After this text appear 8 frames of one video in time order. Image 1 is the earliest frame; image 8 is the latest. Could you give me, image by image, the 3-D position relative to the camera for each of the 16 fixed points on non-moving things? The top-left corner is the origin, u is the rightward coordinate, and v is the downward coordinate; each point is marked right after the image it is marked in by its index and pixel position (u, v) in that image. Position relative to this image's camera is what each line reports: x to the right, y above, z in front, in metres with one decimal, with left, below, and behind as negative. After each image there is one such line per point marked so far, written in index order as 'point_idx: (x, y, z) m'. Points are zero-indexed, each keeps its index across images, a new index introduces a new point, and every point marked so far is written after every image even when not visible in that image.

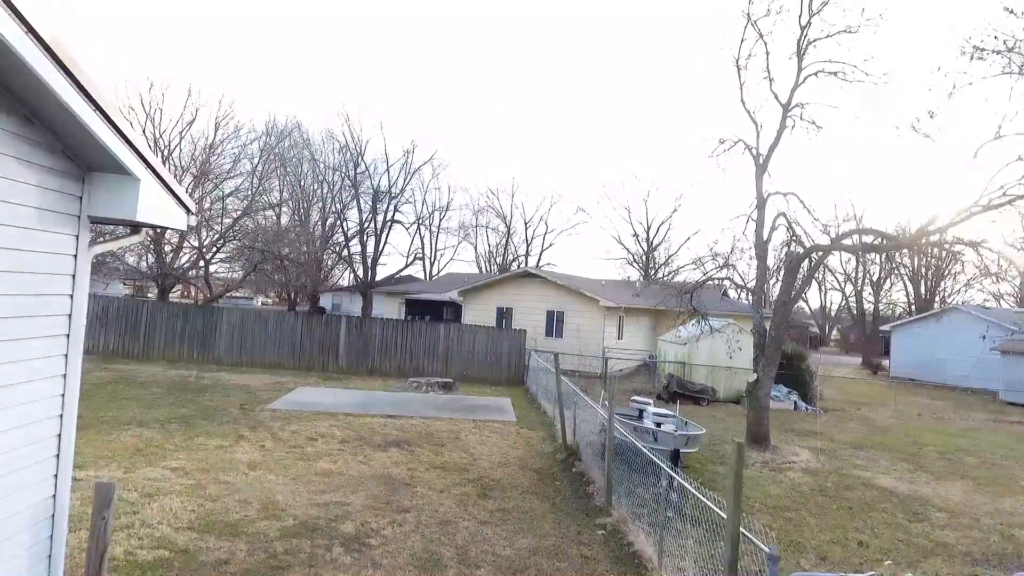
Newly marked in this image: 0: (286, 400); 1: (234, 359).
0: (-3.8, -1.9, +10.5) m
1: (-6.4, -1.6, +14.5) m
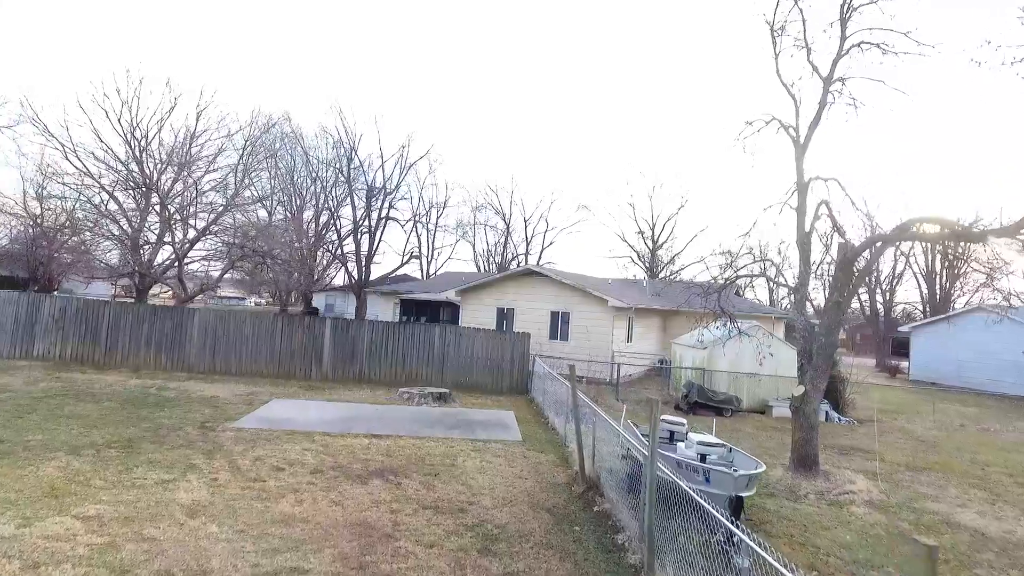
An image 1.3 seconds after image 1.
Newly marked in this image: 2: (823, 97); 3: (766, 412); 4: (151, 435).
0: (-3.8, -1.9, +9.1) m
1: (-6.4, -1.6, +13.1) m
2: (+5.1, +3.2, +10.4) m
3: (+5.4, -2.7, +13.3) m
4: (-4.5, -1.8, +7.8) m
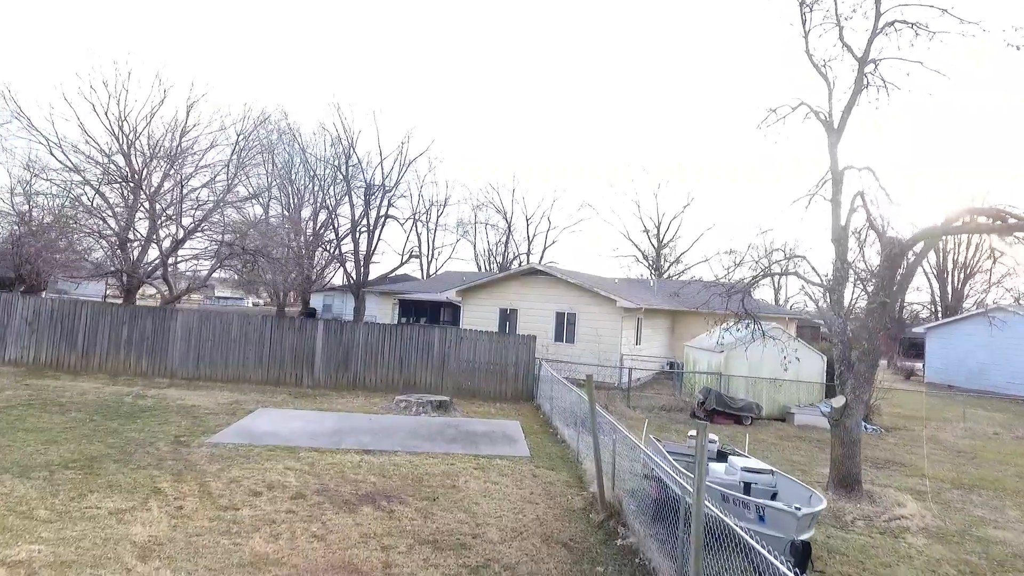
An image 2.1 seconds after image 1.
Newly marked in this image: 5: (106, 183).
0: (-3.7, -1.9, +8.3) m
1: (-6.3, -1.6, +12.2) m
2: (+5.2, +3.2, +9.5) m
3: (+5.5, -2.6, +12.5) m
4: (-4.4, -1.8, +7.0) m
5: (-12.7, +3.3, +19.5) m
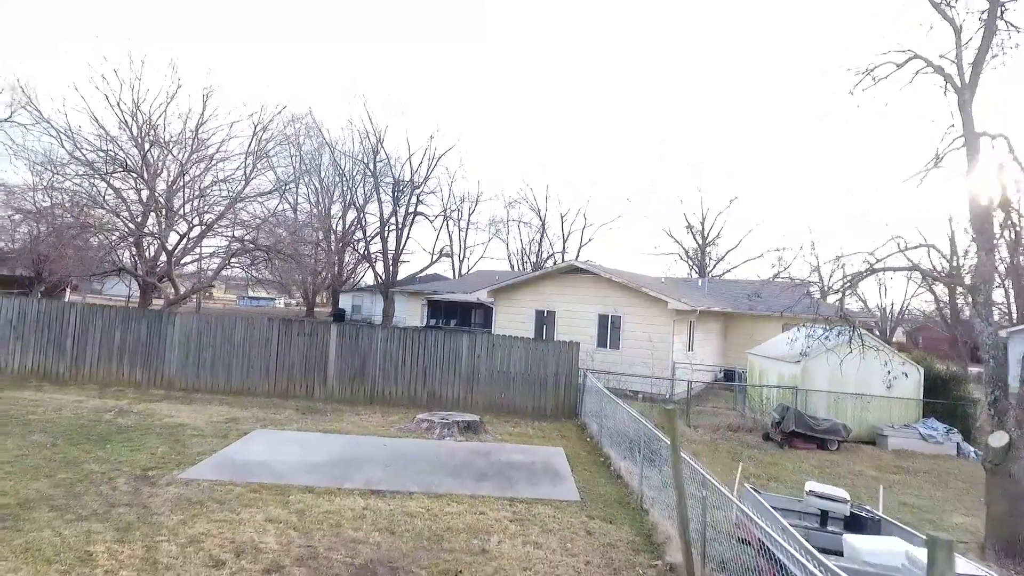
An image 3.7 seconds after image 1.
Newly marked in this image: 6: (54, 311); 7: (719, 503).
0: (-3.2, -1.9, +6.8) m
1: (-5.6, -1.6, +10.9) m
2: (+5.8, +3.2, +7.6) m
3: (+6.1, -2.6, +10.5) m
4: (-4.0, -1.8, +5.6) m
5: (-11.6, +3.3, +18.5) m
6: (-8.0, -0.4, +10.9) m
7: (+1.5, -1.5, +4.4) m
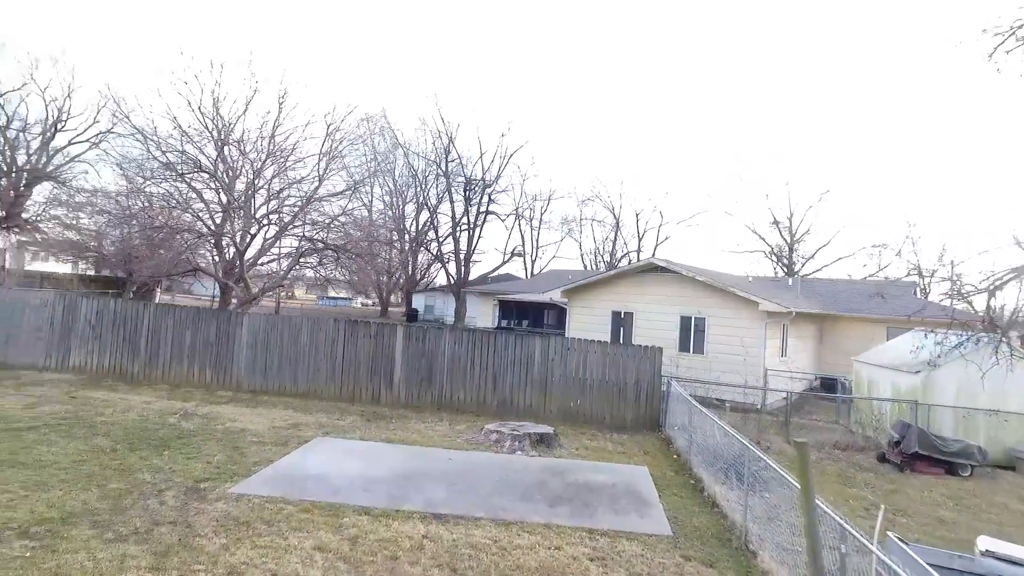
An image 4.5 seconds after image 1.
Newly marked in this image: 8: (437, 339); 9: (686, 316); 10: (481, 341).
0: (-2.4, -1.9, +6.4) m
1: (-4.4, -1.6, +10.7) m
2: (+6.6, +3.2, +6.1) m
3: (+7.3, -2.6, +9.0) m
4: (-3.4, -1.8, +5.2) m
5: (-9.4, +3.3, +18.9) m
6: (-6.7, -0.4, +11.0) m
7: (+1.9, -1.5, +3.4) m
8: (-1.2, -0.9, +10.5) m
9: (+4.0, -0.6, +14.4) m
10: (-0.5, -0.9, +10.3) m
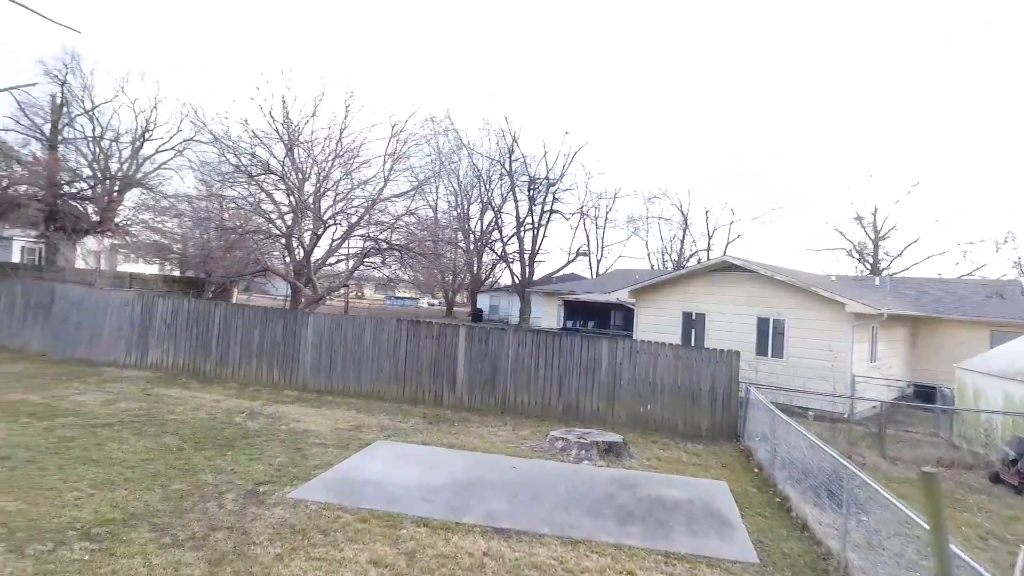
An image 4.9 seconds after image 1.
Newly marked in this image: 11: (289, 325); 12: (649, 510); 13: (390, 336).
0: (-1.8, -1.9, +6.2) m
1: (-3.2, -1.6, +10.7) m
2: (+7.1, +3.2, +5.0) m
3: (+8.2, -2.6, +7.8) m
4: (-2.8, -1.8, +5.1) m
5: (-7.5, +3.3, +19.4) m
6: (-5.6, -0.4, +11.2) m
7: (+2.2, -1.5, +2.8) m
8: (-0.2, -0.9, +10.2) m
9: (+5.4, -0.6, +13.5) m
10: (+0.5, -0.9, +10.0) m
11: (-3.9, -0.6, +10.9) m
12: (+1.3, -2.0, +5.8) m
13: (-2.0, -0.8, +10.5) m
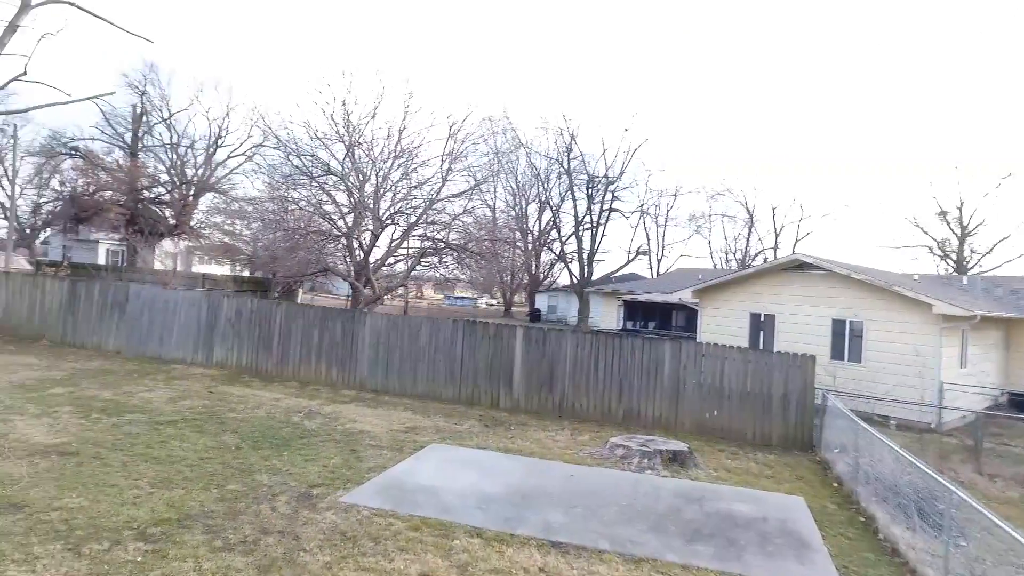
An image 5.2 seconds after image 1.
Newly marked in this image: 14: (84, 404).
0: (-1.2, -1.9, +6.1) m
1: (-2.3, -1.6, +10.7) m
2: (+7.5, +3.2, +4.1) m
3: (+8.8, -2.6, +6.7) m
4: (-2.4, -1.8, +5.1) m
5: (-5.7, +3.3, +19.7) m
6: (-4.5, -0.4, +11.4) m
7: (+2.5, -1.5, +2.3) m
8: (+0.7, -0.8, +9.9) m
9: (+6.6, -0.6, +12.7) m
10: (+1.4, -0.9, +9.6) m
11: (-2.9, -0.6, +10.9) m
12: (+1.8, -2.0, +5.3) m
13: (-1.1, -0.8, +10.4) m
14: (-5.6, -1.5, +8.2) m
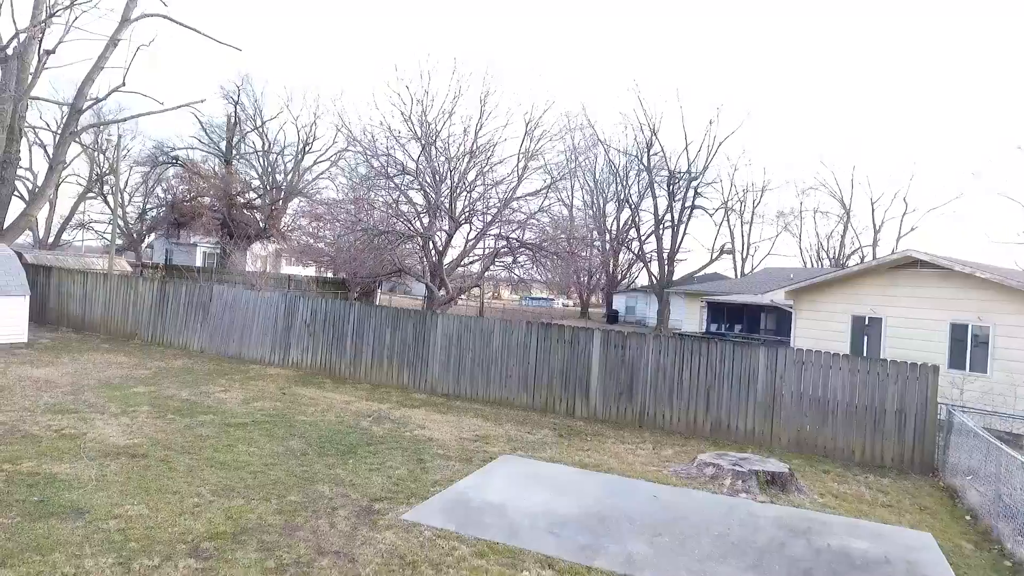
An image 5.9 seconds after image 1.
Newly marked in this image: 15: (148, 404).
0: (-0.5, -1.9, +5.6) m
1: (-1.0, -1.6, +10.3) m
2: (+7.9, +3.2, +2.6) m
3: (+9.5, -2.6, +5.1) m
4: (-1.8, -1.8, +4.8) m
5: (-3.3, +3.3, +19.8) m
6: (-3.2, -0.4, +11.4) m
7: (+2.7, -1.5, +1.5) m
8: (+1.9, -0.9, +9.2) m
9: (+8.1, -0.6, +11.3) m
10: (+2.5, -0.9, +8.8) m
11: (-1.6, -0.7, +10.7) m
12: (+2.3, -2.0, +4.6) m
13: (+0.1, -0.8, +9.9) m
14: (-4.6, -1.5, +8.3) m
15: (-4.8, -1.5, +8.2) m
